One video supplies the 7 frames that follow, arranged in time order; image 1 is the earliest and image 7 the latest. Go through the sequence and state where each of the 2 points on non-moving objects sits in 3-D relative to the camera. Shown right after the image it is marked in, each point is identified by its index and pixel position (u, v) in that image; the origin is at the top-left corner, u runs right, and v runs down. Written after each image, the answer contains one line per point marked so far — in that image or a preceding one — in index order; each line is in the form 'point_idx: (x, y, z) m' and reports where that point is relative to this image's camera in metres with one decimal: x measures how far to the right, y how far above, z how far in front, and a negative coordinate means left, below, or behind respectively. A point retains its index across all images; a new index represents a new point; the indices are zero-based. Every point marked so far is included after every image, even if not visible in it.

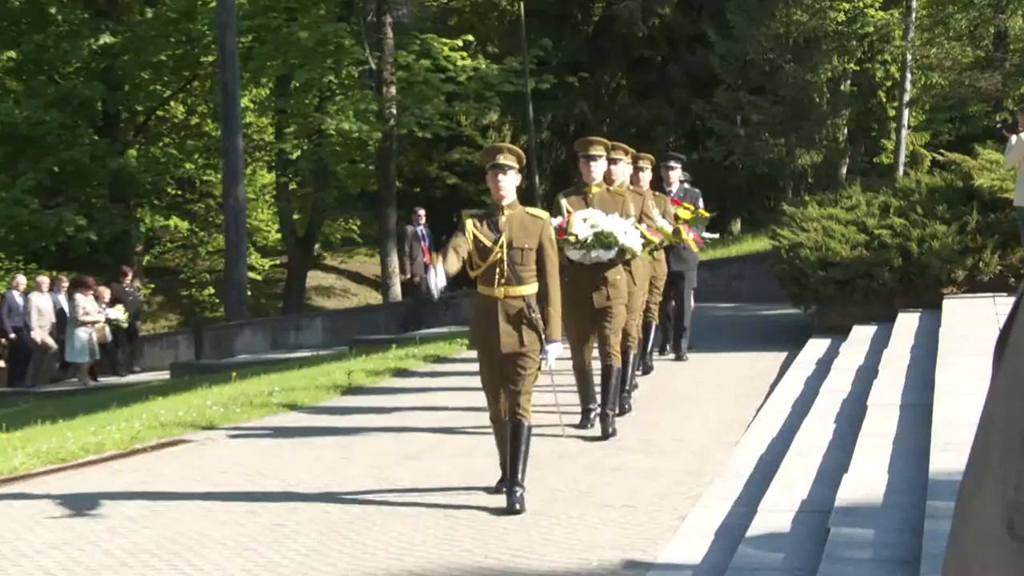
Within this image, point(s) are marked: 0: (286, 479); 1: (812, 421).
0: (-2.1, -1.8, +9.5) m
1: (+2.7, -1.2, +9.5) m
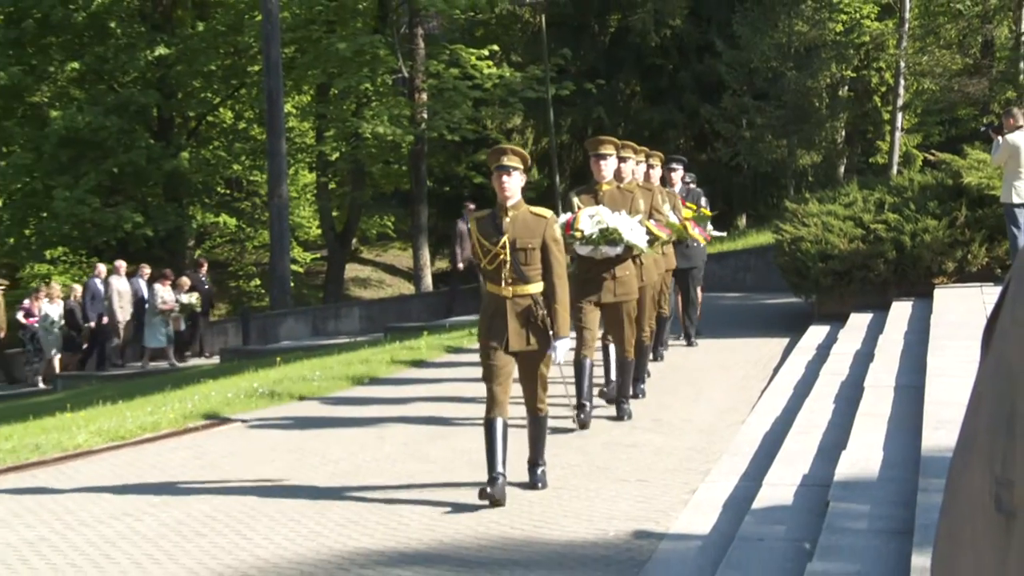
0: (-1.9, -1.7, +10.2) m
1: (+2.9, -1.1, +10.1) m
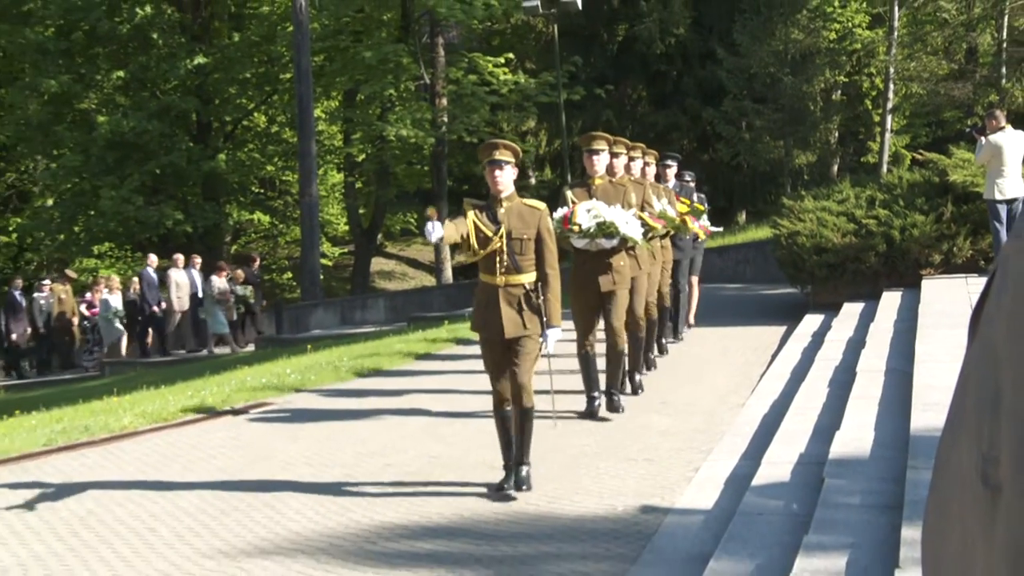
0: (-1.7, -1.6, +10.8) m
1: (+3.1, -1.0, +10.6) m
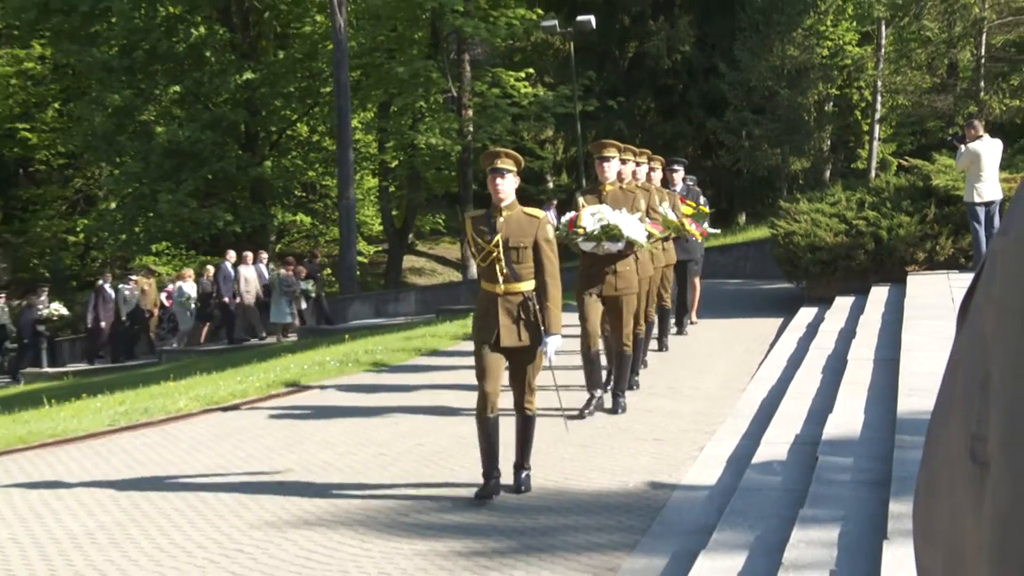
0: (-1.5, -1.5, +11.6) m
1: (+3.3, -1.0, +11.4) m
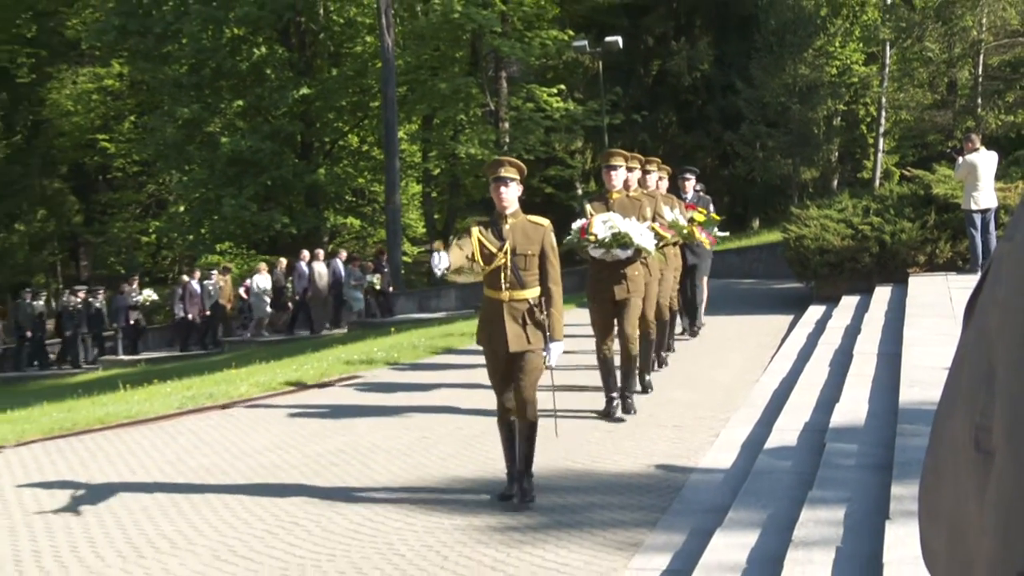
0: (-1.2, -1.5, +12.5) m
1: (+3.6, -0.9, +12.1) m
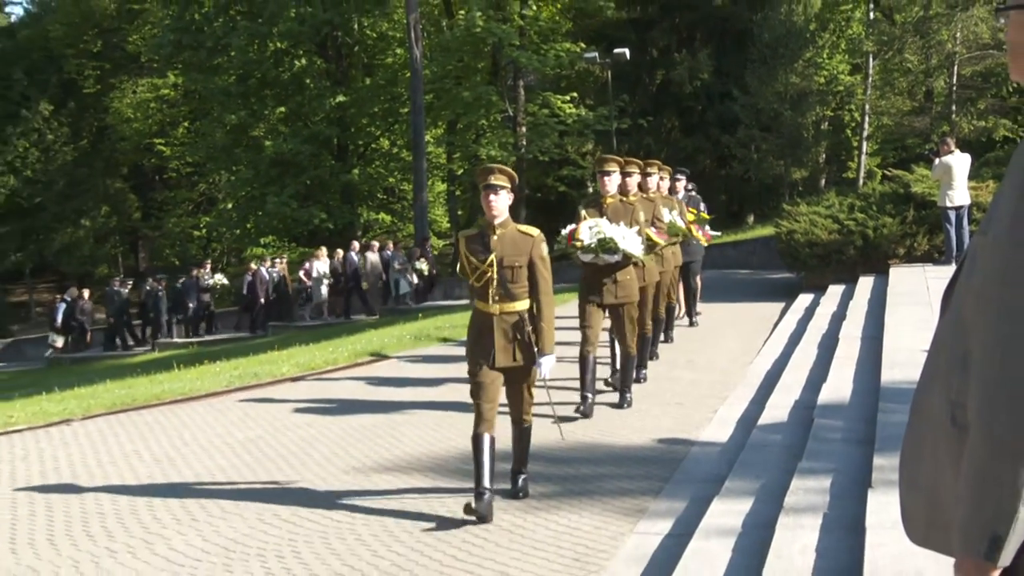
0: (-0.9, -1.4, +13.5) m
1: (+3.8, -0.8, +13.1) m
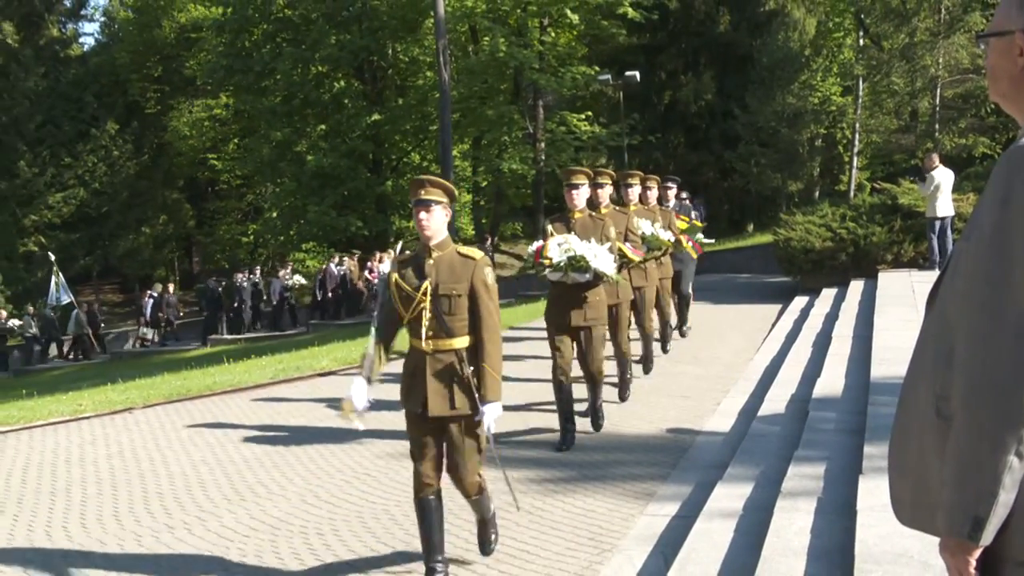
0: (-0.7, -1.4, +14.6) m
1: (+4.1, -0.8, +14.1) m
